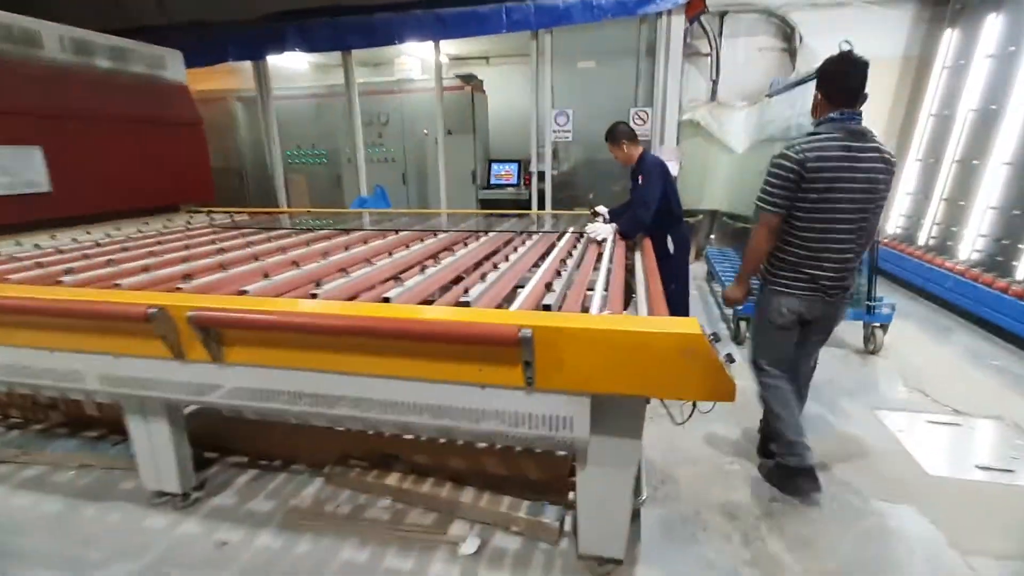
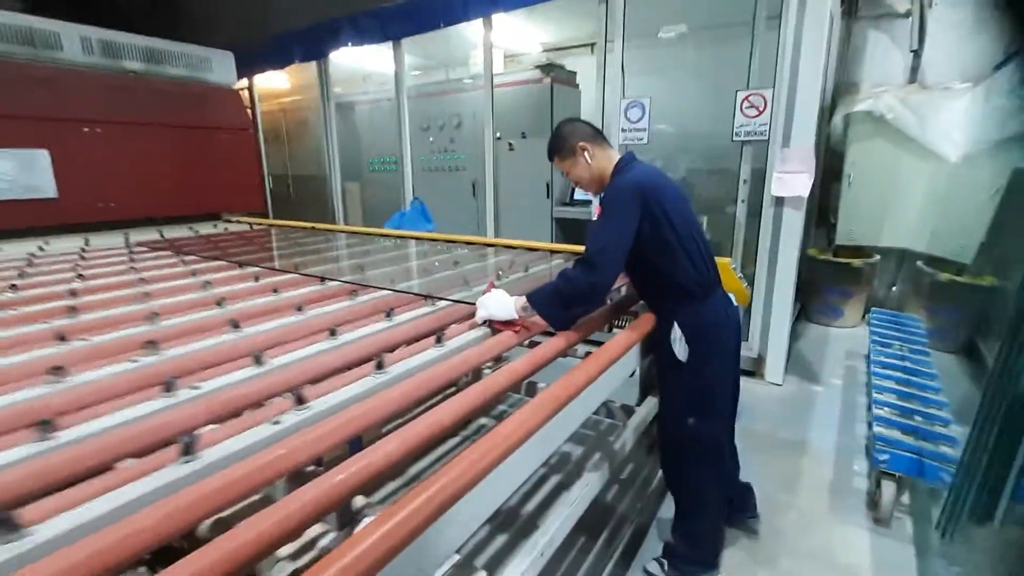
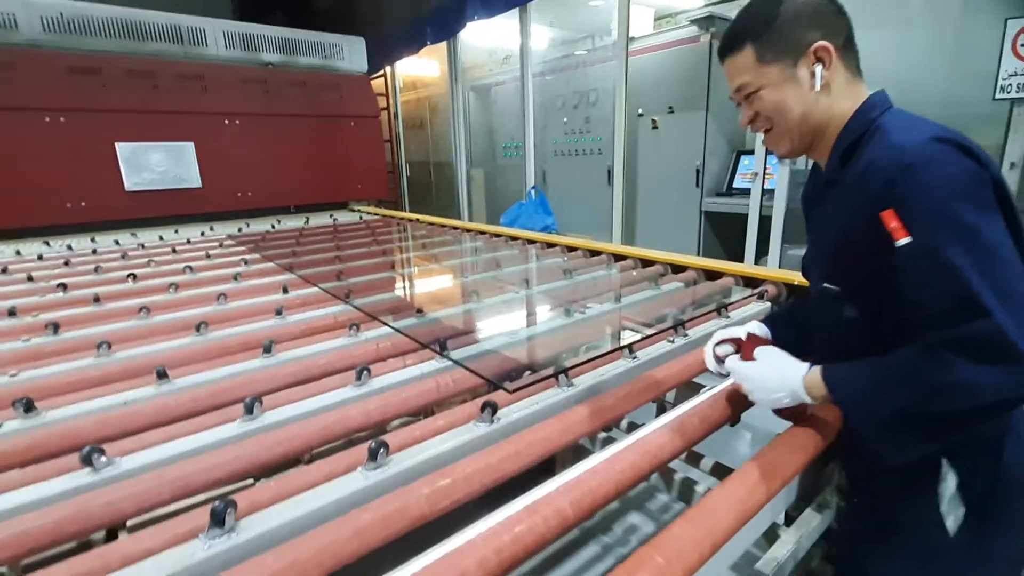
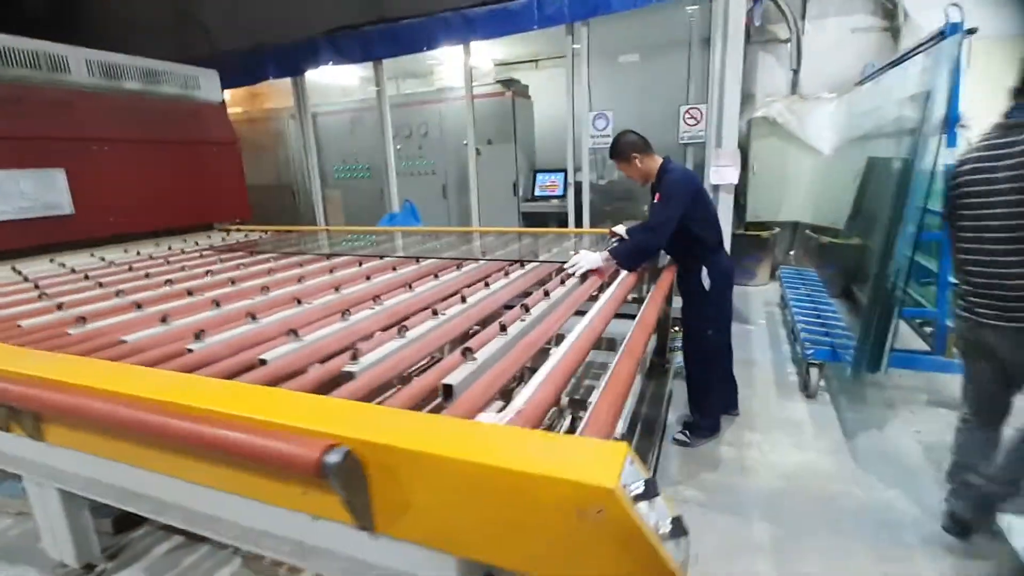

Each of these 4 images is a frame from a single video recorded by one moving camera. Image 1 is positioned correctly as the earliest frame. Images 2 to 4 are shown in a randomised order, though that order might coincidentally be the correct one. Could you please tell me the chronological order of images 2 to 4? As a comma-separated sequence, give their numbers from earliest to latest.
4, 2, 3
